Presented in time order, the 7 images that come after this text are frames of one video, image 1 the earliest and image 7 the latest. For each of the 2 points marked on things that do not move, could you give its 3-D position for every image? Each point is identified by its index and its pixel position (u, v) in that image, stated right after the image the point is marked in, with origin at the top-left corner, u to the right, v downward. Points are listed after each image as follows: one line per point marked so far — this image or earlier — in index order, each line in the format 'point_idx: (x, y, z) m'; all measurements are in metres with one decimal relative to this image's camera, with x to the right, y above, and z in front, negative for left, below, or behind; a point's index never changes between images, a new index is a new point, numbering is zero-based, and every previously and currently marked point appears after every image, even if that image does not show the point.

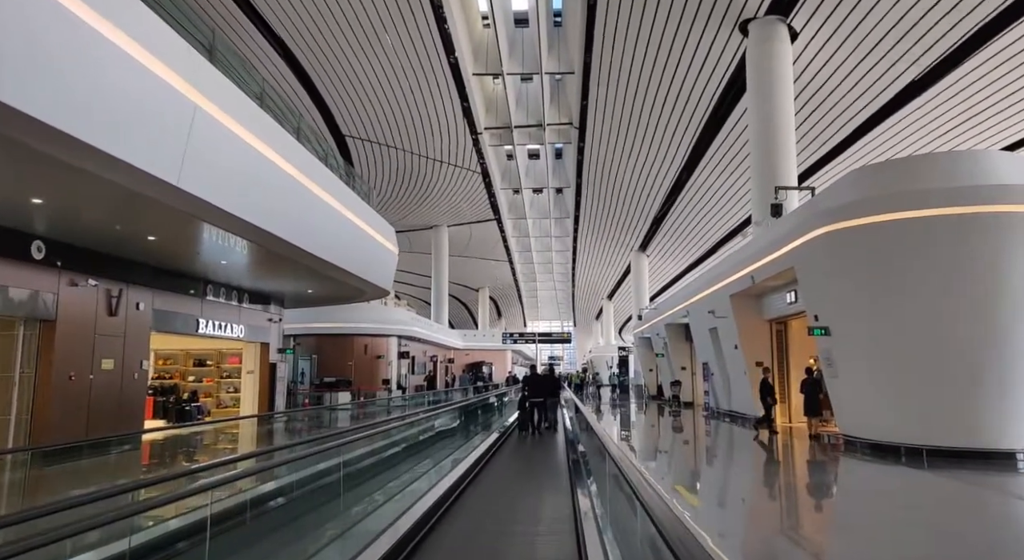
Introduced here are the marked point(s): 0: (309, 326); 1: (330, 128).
0: (-7.4, -1.6, +18.7) m
1: (-5.4, +4.5, +16.0) m
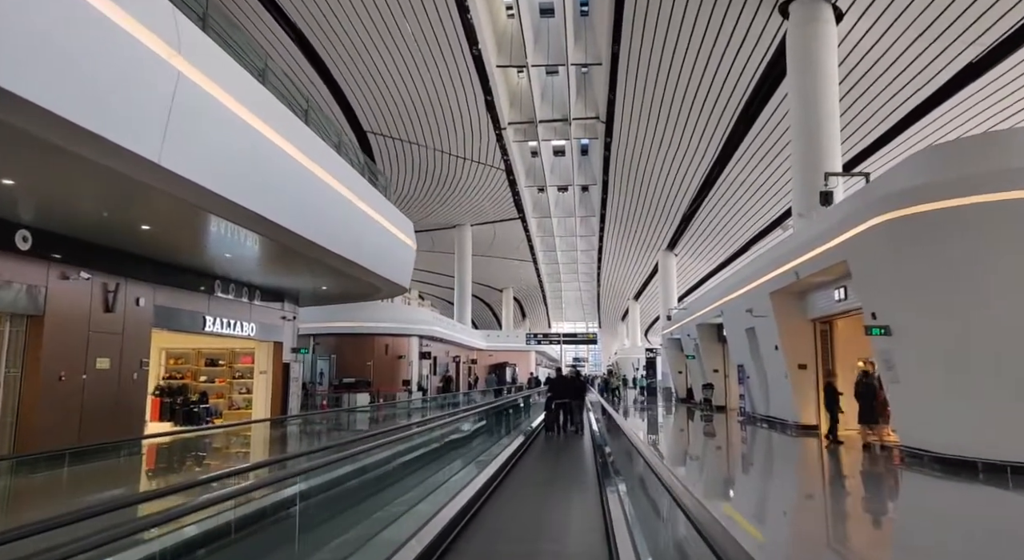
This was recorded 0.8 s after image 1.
0: (-6.6, -1.5, +18.5) m
1: (-4.7, +4.6, +15.8) m
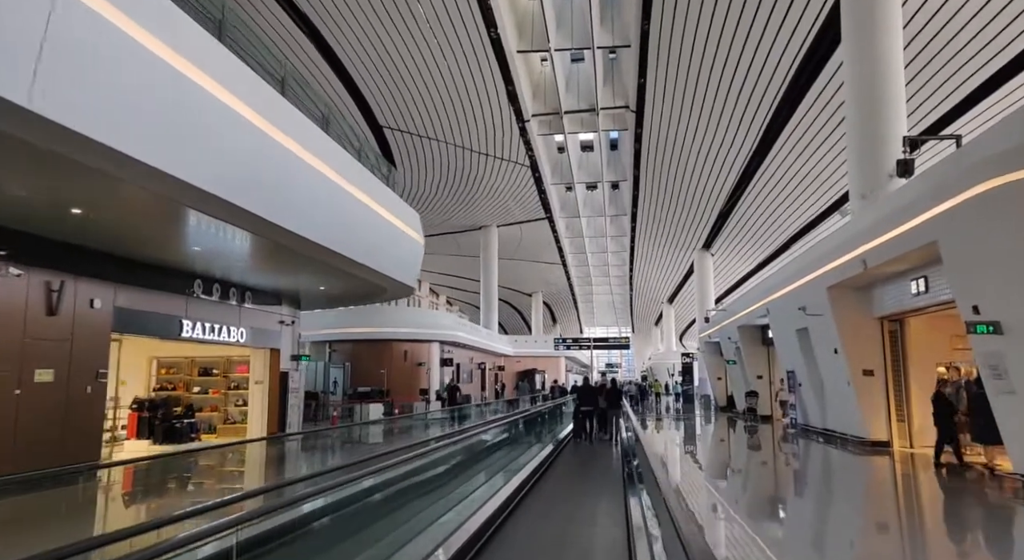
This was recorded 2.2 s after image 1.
0: (-5.8, -1.7, +18.0) m
1: (-4.1, +4.5, +15.2) m
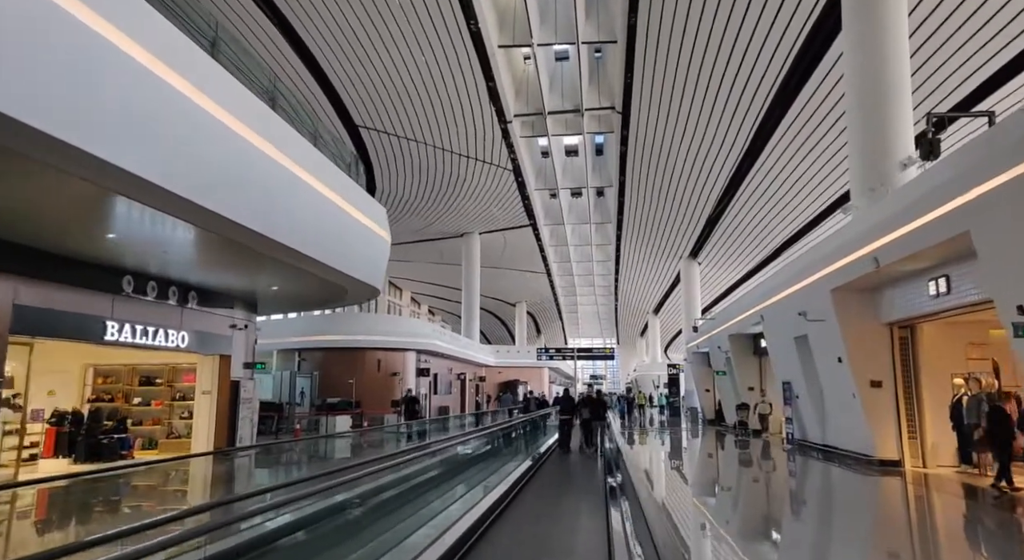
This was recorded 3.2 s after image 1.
0: (-6.4, -1.9, +17.2) m
1: (-4.6, +4.3, +14.5) m
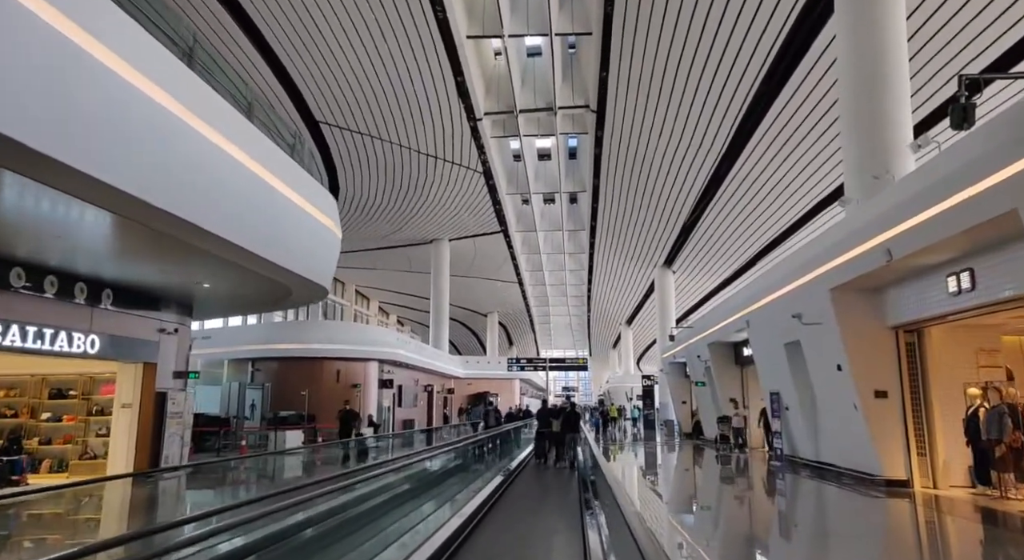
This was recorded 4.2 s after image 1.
0: (-7.3, -2.0, +16.1) m
1: (-5.3, +4.2, +13.7) m
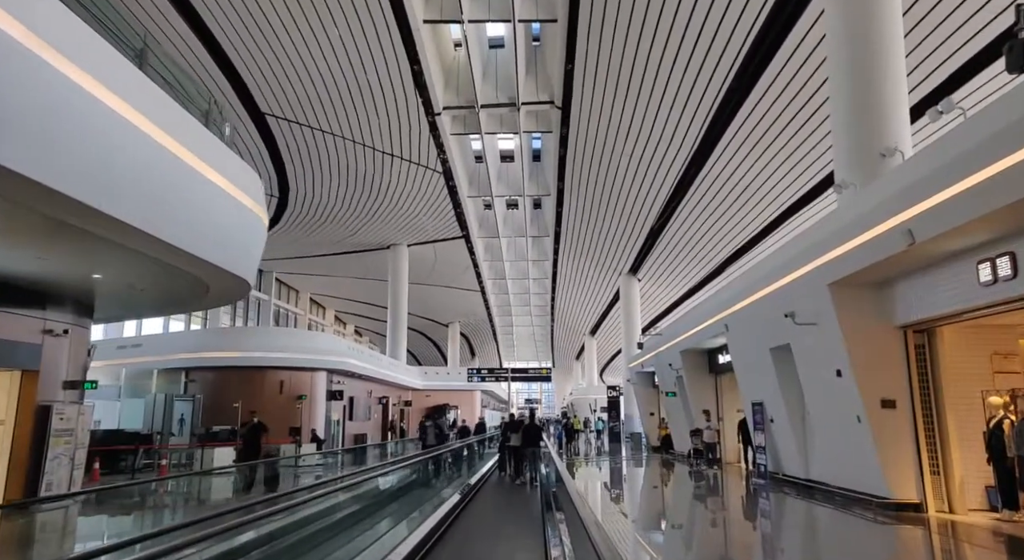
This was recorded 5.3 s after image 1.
0: (-8.4, -2.1, +14.7) m
1: (-6.2, +4.2, +12.6) m
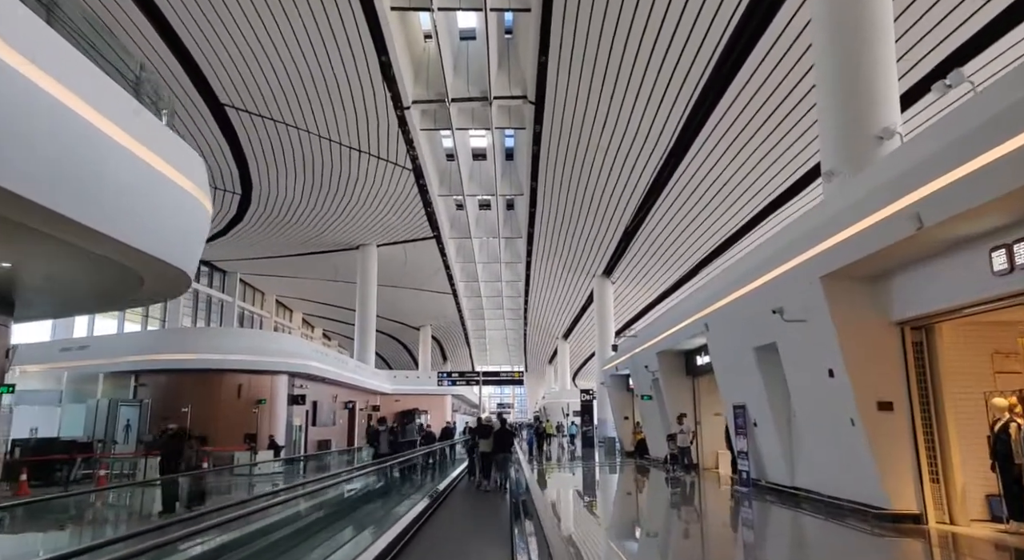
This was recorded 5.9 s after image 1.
0: (-9.1, -2.0, +13.8) m
1: (-6.8, +4.2, +11.9) m
